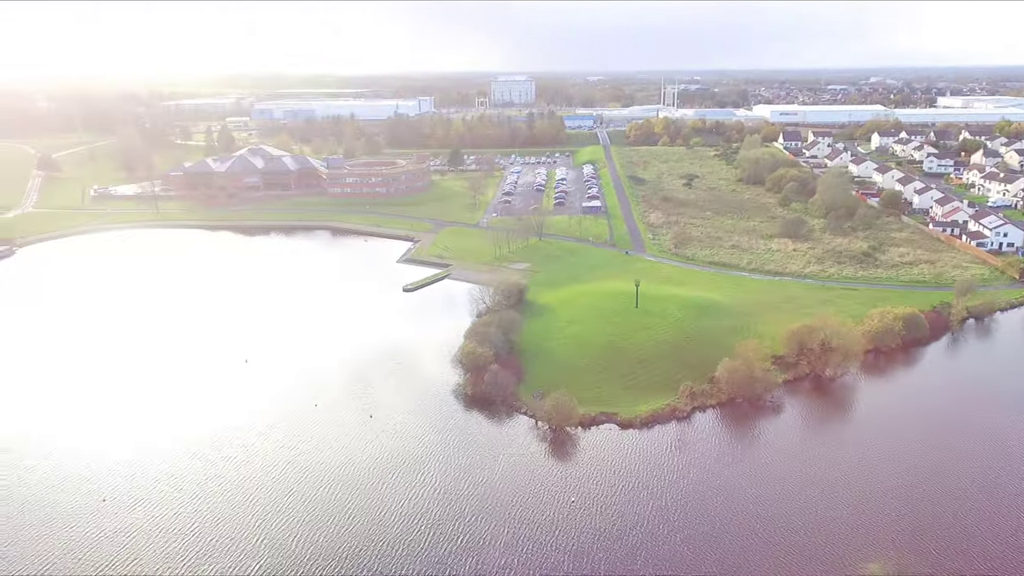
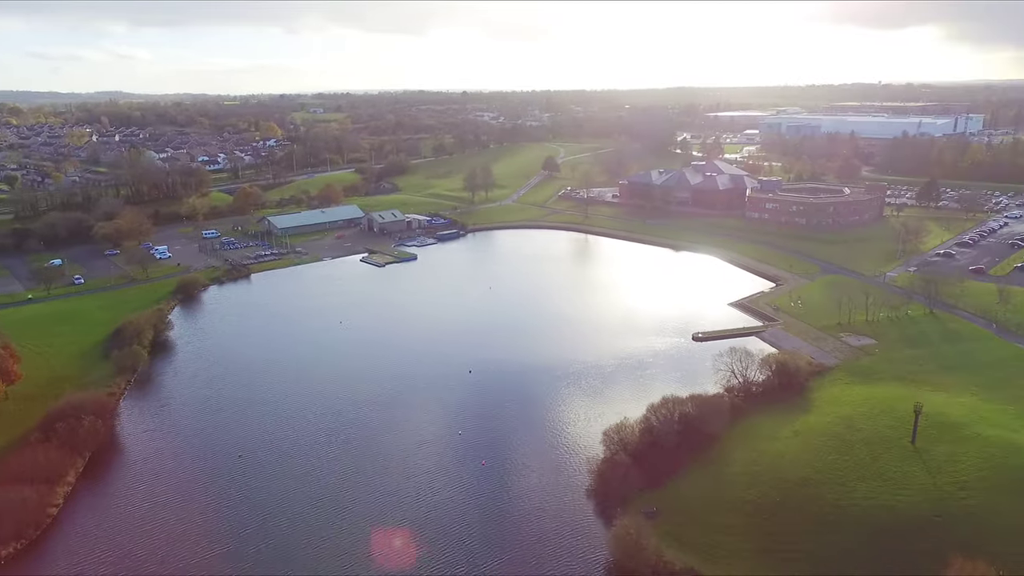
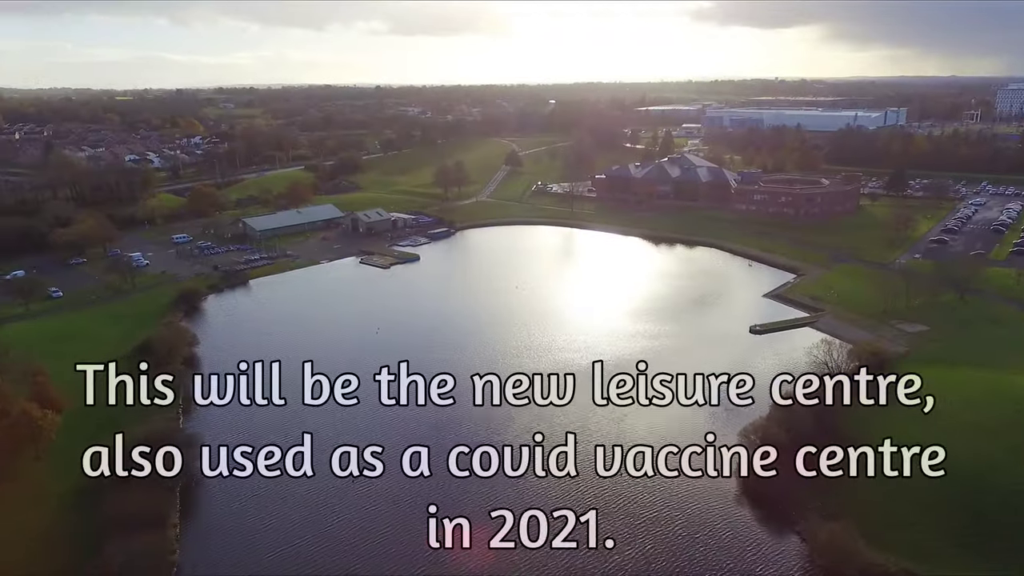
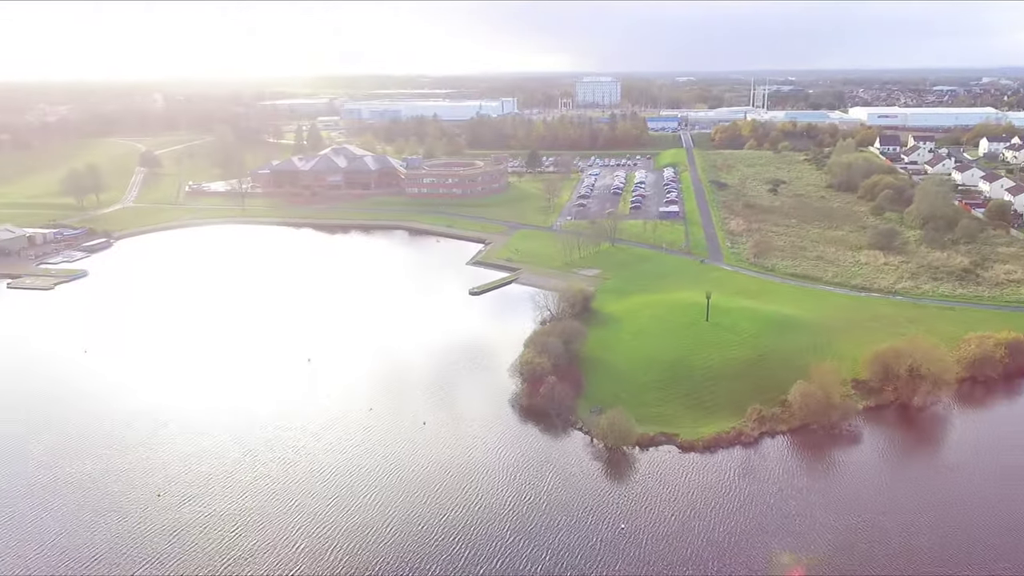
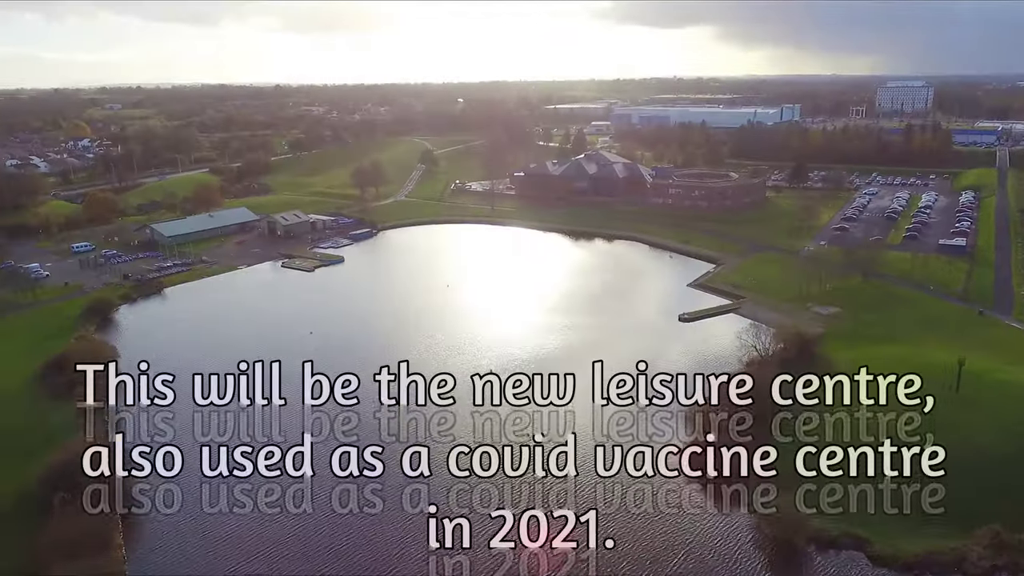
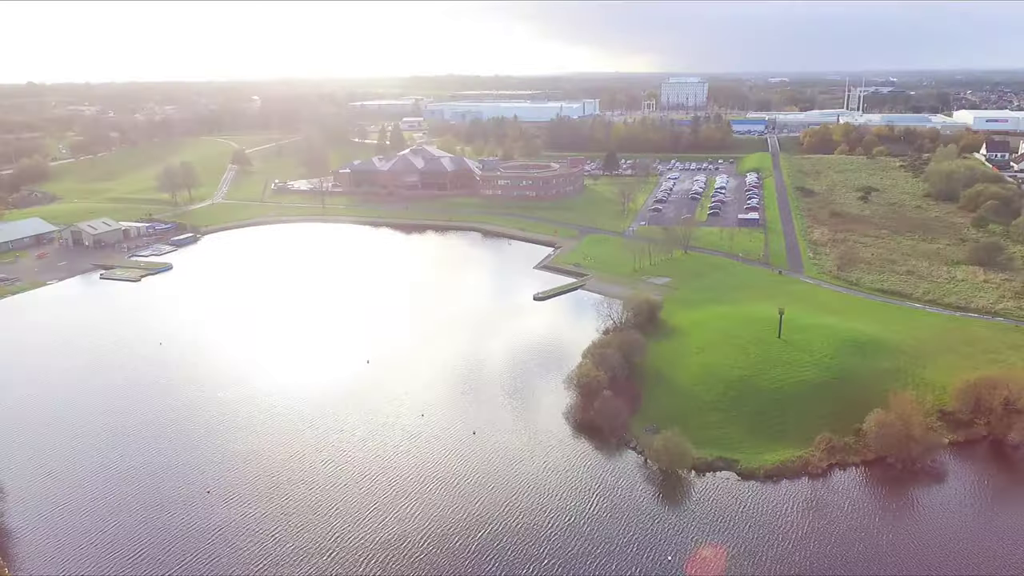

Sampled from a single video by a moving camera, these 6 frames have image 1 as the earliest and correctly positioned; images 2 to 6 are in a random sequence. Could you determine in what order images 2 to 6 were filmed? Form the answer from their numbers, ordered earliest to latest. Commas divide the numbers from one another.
4, 6, 5, 3, 2
